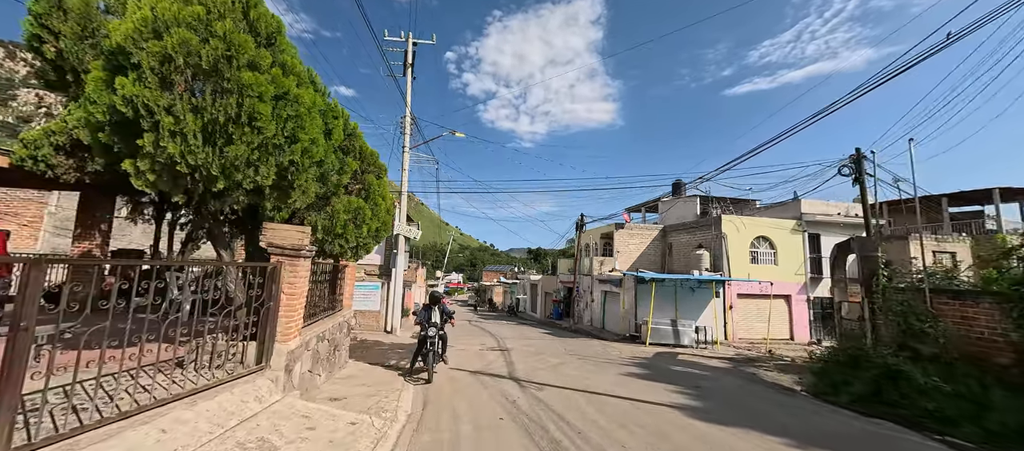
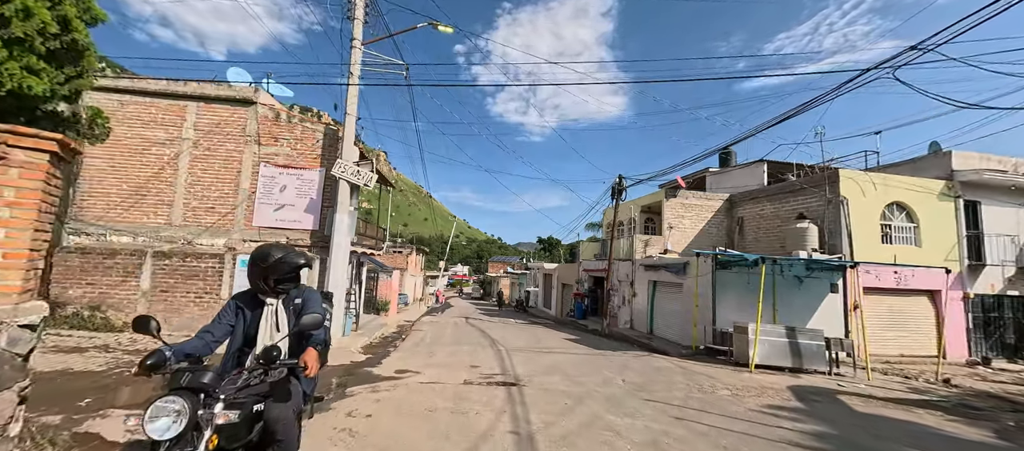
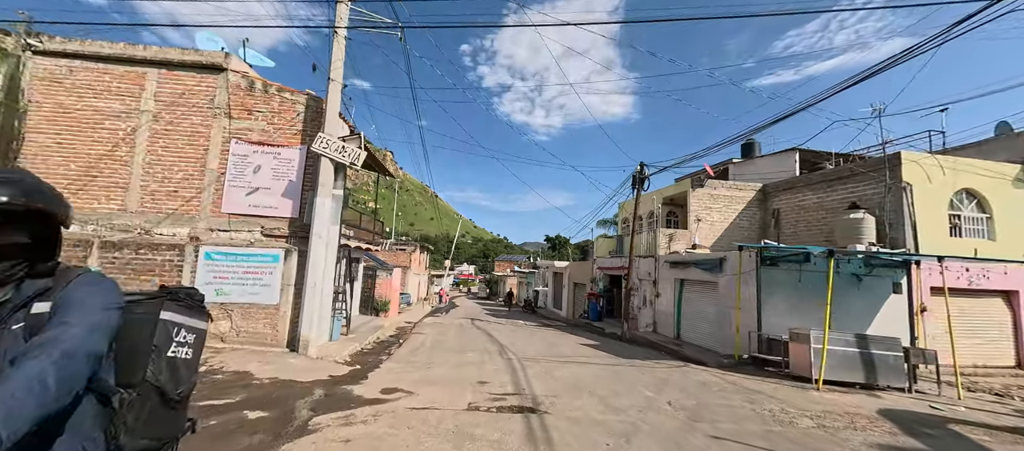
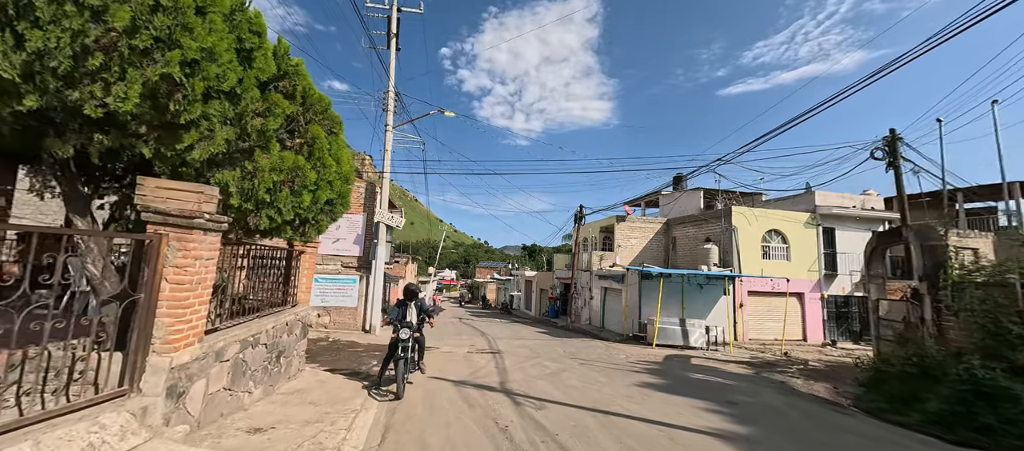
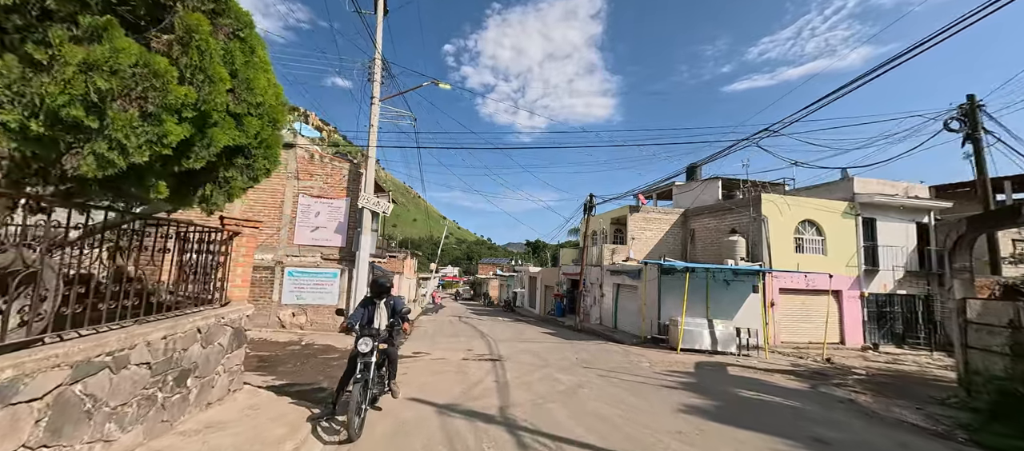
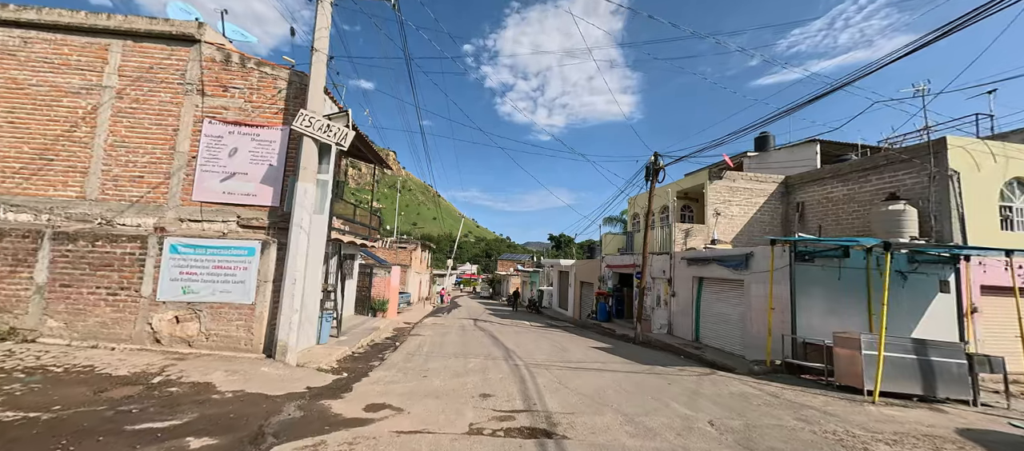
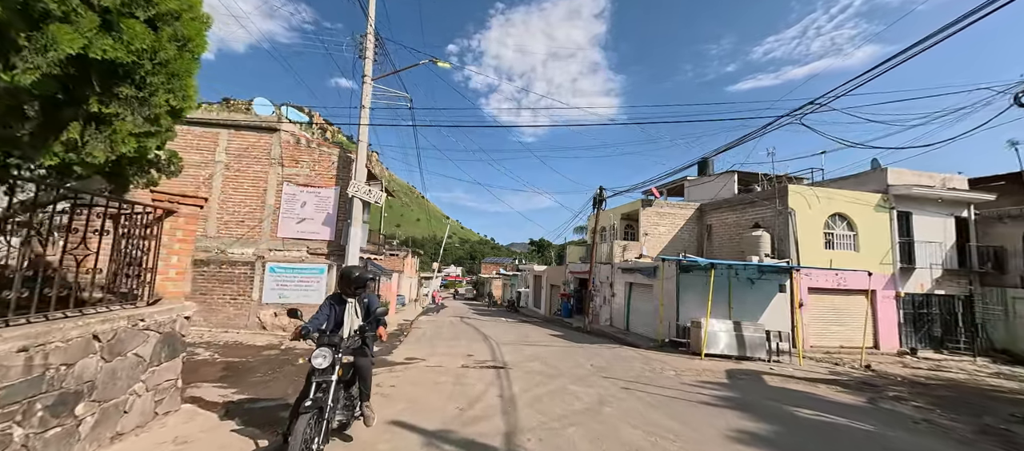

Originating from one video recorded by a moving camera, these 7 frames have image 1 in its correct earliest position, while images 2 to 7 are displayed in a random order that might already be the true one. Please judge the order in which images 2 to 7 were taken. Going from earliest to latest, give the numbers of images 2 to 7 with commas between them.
4, 5, 7, 2, 3, 6
